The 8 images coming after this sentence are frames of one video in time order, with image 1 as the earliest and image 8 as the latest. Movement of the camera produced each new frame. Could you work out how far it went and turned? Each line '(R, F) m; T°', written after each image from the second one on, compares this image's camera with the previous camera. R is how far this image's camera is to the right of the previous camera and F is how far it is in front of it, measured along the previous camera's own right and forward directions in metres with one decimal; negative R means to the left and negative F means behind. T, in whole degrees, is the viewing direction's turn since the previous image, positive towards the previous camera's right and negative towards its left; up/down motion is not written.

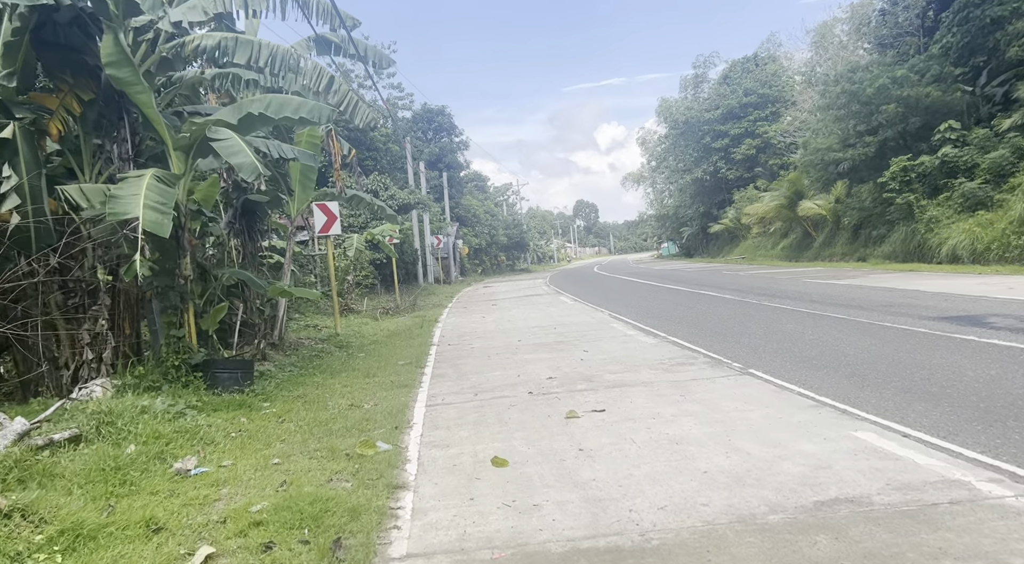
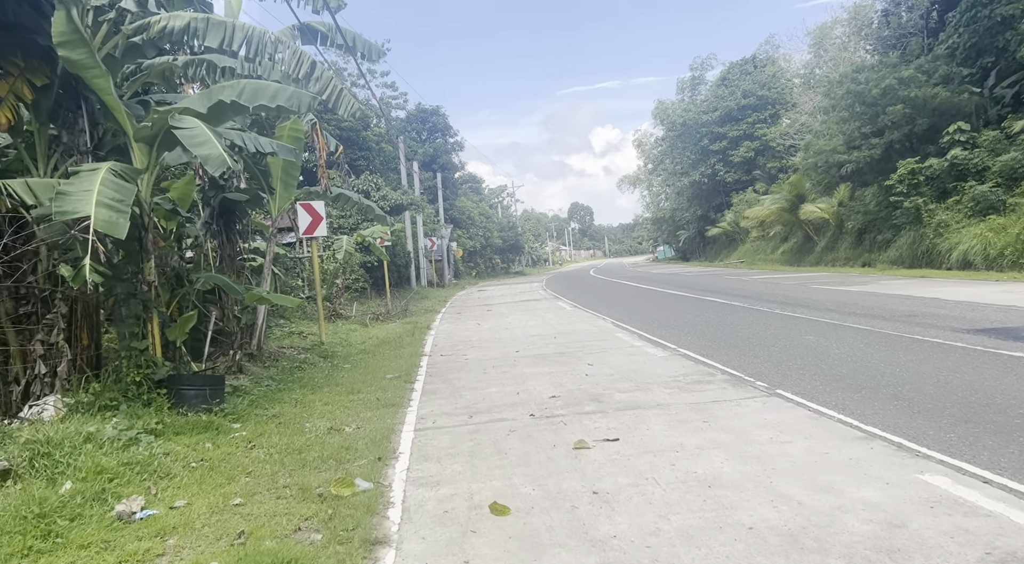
(-0.1, +0.8) m; 0°
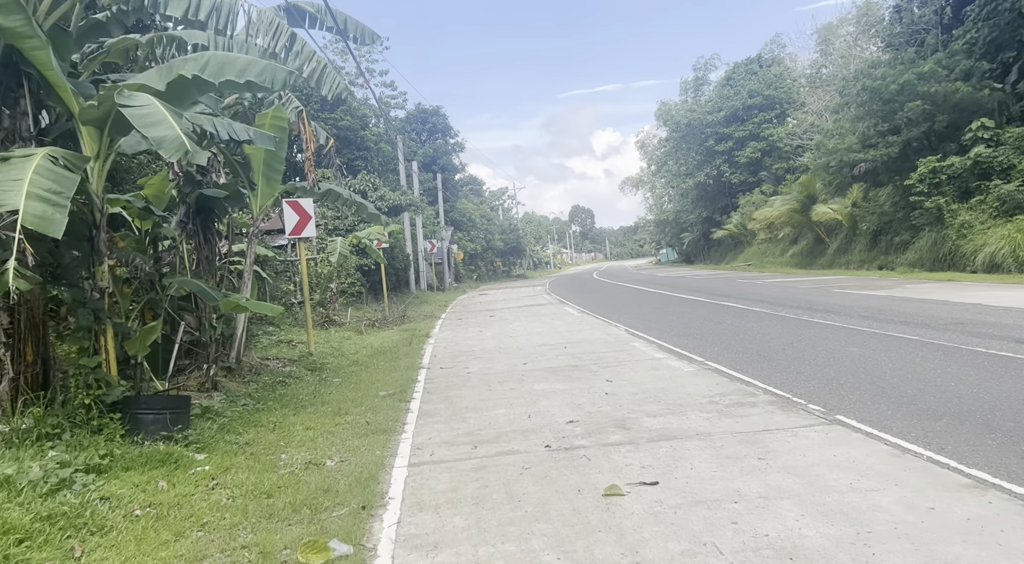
(-0.1, +1.1) m; 0°
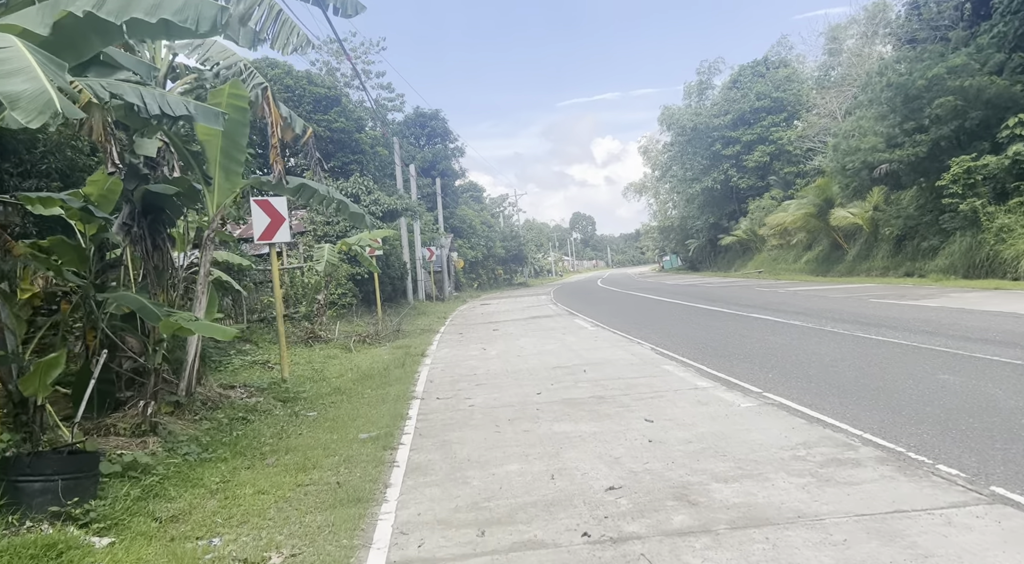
(-0.1, +1.7) m; 0°
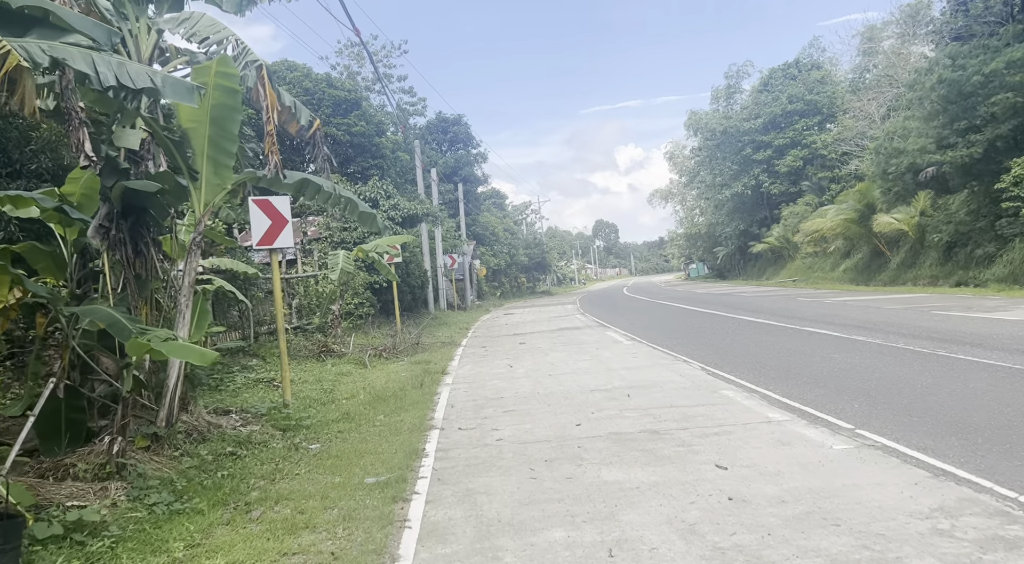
(-0.1, +1.2) m; -2°
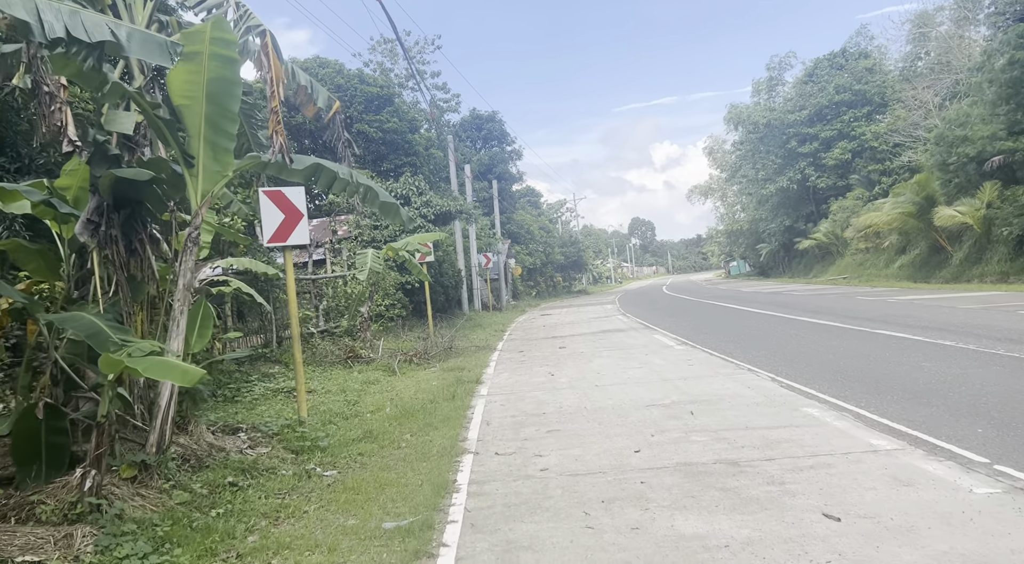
(-0.1, +1.1) m; -3°
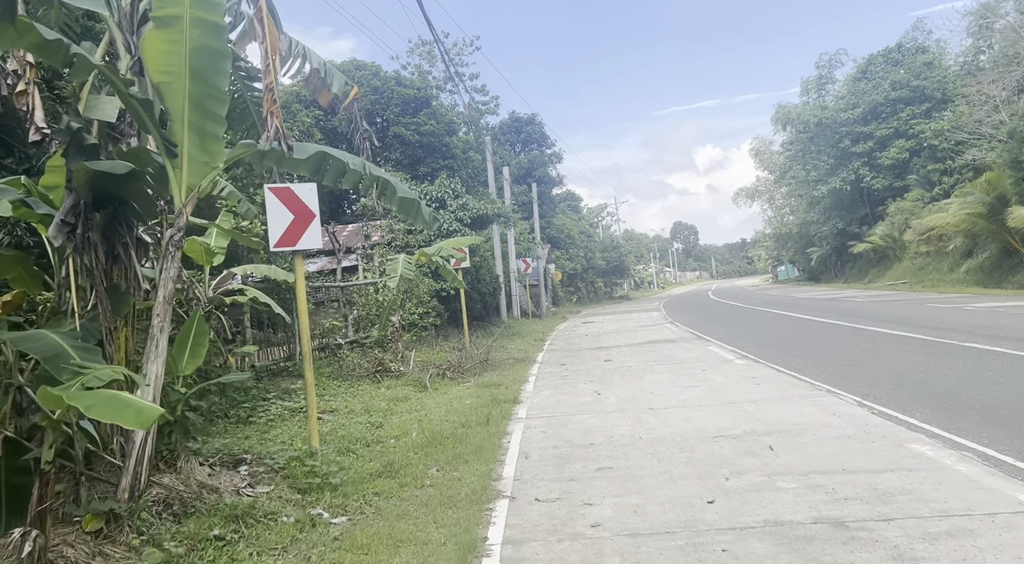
(0.0, +1.1) m; -3°
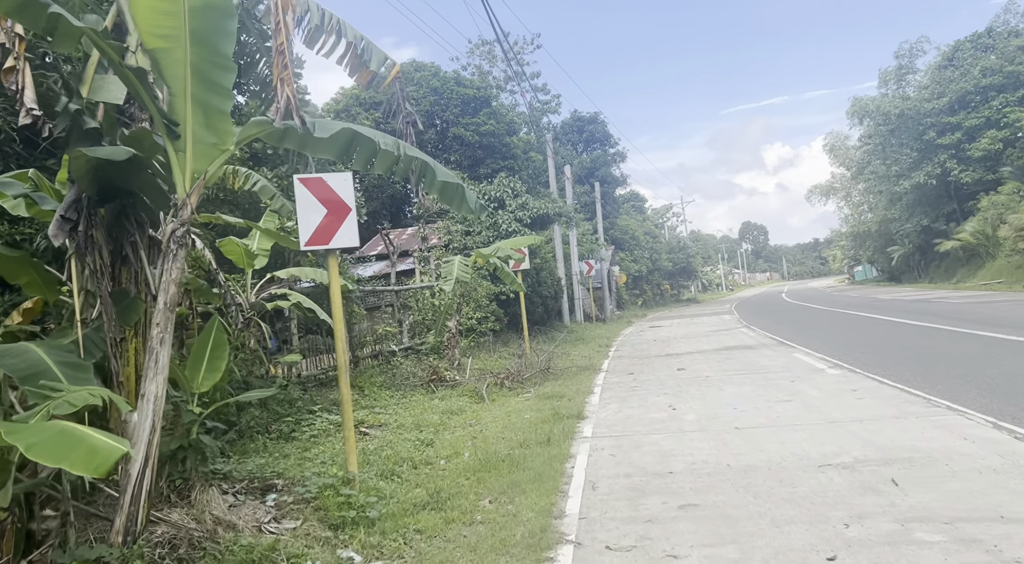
(0.0, +0.9) m; -5°
